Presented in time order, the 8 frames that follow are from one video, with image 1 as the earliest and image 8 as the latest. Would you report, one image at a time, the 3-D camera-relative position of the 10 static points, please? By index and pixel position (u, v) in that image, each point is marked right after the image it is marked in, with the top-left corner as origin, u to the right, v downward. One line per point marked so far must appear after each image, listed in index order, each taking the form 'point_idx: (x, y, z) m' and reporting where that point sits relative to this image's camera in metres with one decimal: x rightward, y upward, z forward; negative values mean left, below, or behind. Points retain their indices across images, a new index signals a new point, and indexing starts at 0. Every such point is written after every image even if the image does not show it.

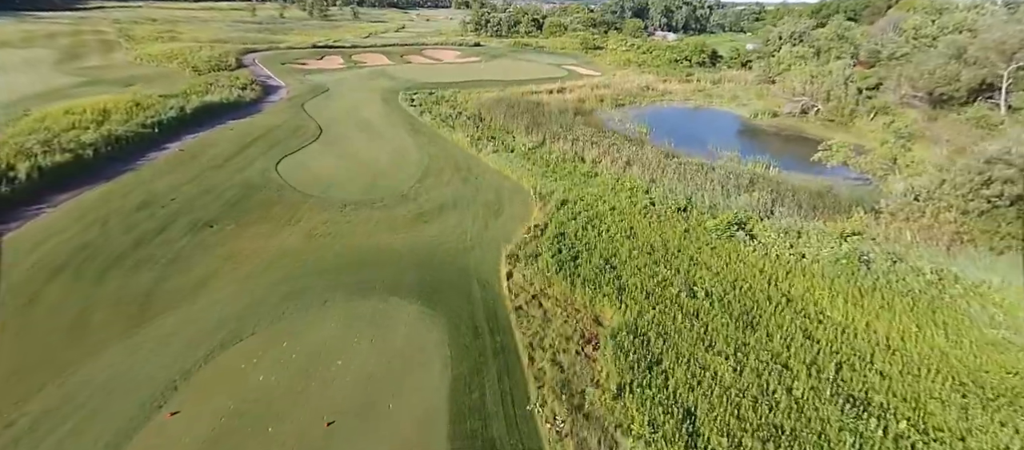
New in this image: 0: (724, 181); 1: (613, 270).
0: (+8.6, +1.8, +18.5) m
1: (+2.6, -1.2, +11.6) m
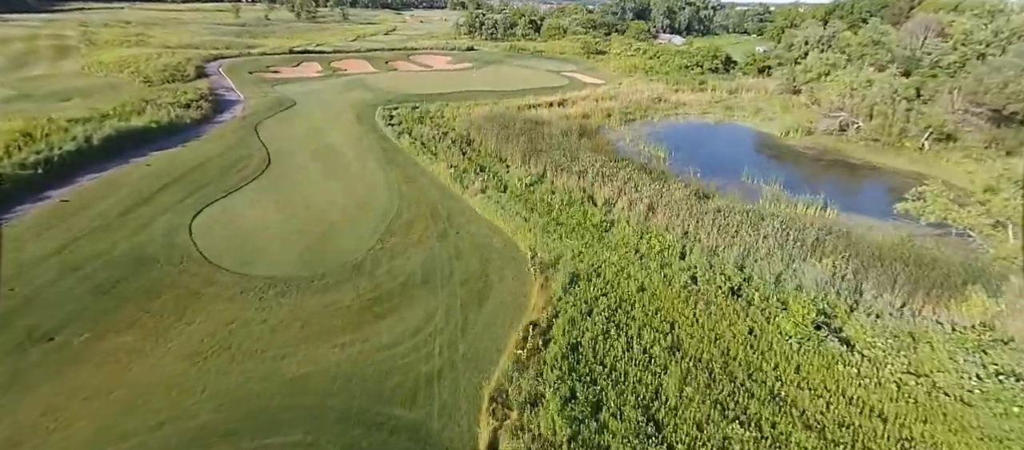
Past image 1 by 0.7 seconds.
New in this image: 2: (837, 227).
0: (+8.3, -0.4, +14.2) m
1: (+2.3, -3.3, +7.2) m
2: (+11.2, 0.0, +15.9) m
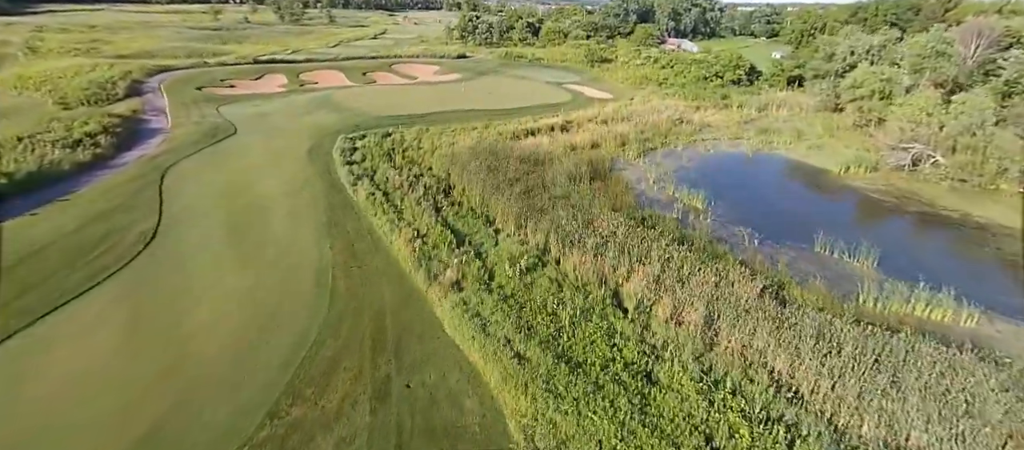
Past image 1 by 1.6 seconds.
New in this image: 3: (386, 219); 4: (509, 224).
0: (+8.0, -3.3, +8.5) m
1: (+2.1, -6.3, +1.5) m
2: (+10.9, -3.0, +10.2) m
3: (-4.3, +0.2, +15.6) m
4: (-0.1, 0.0, +15.7) m
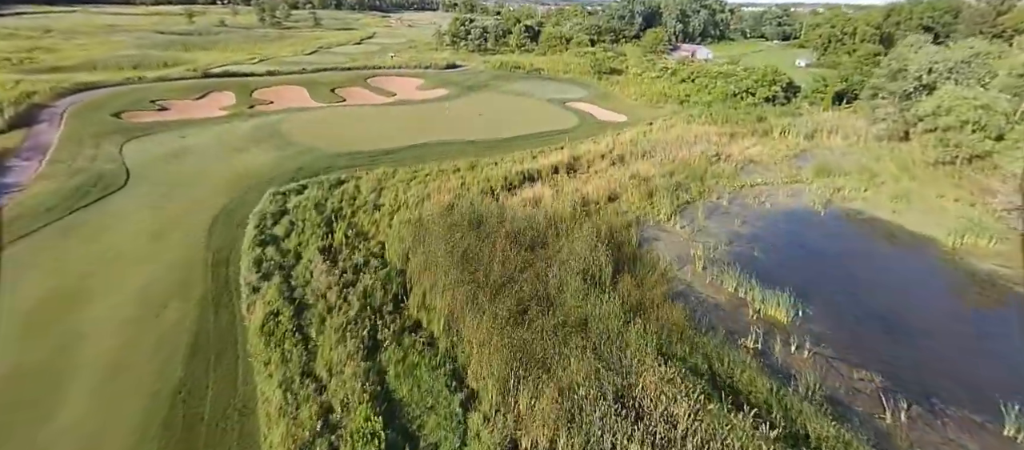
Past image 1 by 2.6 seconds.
0: (+7.6, -6.7, +2.1) m
1: (+1.7, -9.6, -4.9) m
2: (+10.5, -6.3, +3.7) m
3: (-4.7, -3.2, +9.1) m
4: (-0.5, -3.3, +9.2) m
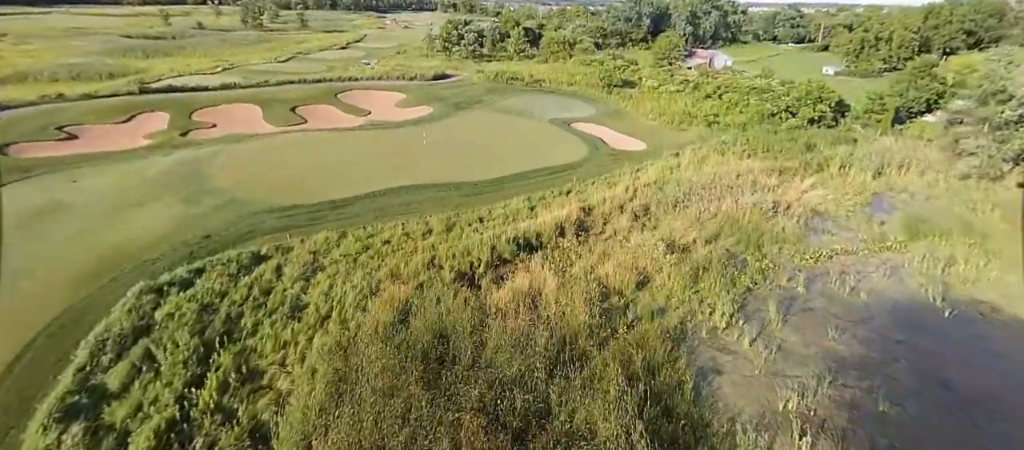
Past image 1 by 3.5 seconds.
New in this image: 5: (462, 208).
0: (+7.2, -9.7, -3.9) m
1: (+1.2, -12.6, -10.8) m
2: (+10.1, -9.3, -2.2) m
3: (-5.2, -6.2, +3.2) m
4: (-0.9, -6.3, +3.3) m
5: (-2.0, +0.8, +18.7) m
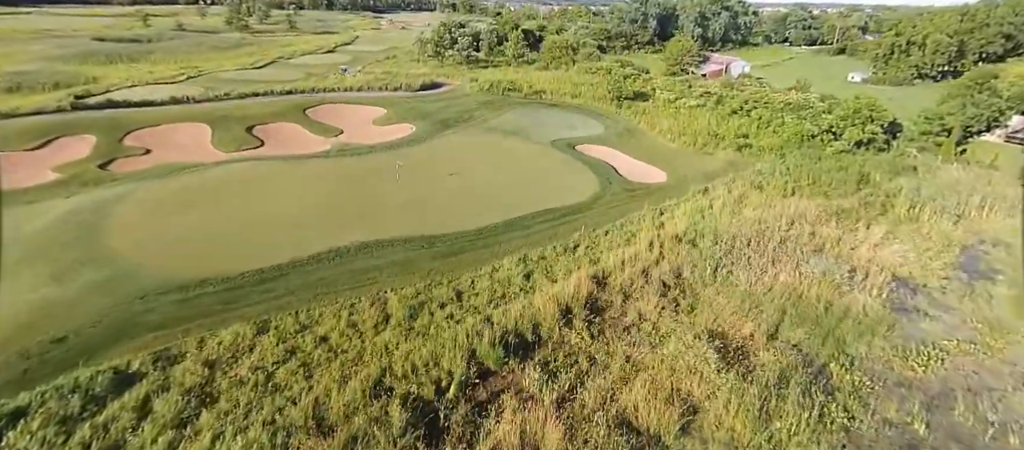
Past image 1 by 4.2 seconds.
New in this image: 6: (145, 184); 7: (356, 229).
0: (+6.8, -12.0, -8.5) m
1: (+0.8, -14.9, -15.4) m
2: (+9.7, -11.6, -6.8) m
3: (-5.5, -8.4, -1.3) m
4: (-1.3, -8.6, -1.2) m
5: (-2.4, -1.5, +14.1) m
6: (-15.4, +1.9, +19.2) m
7: (-5.8, 0.0, +16.4) m
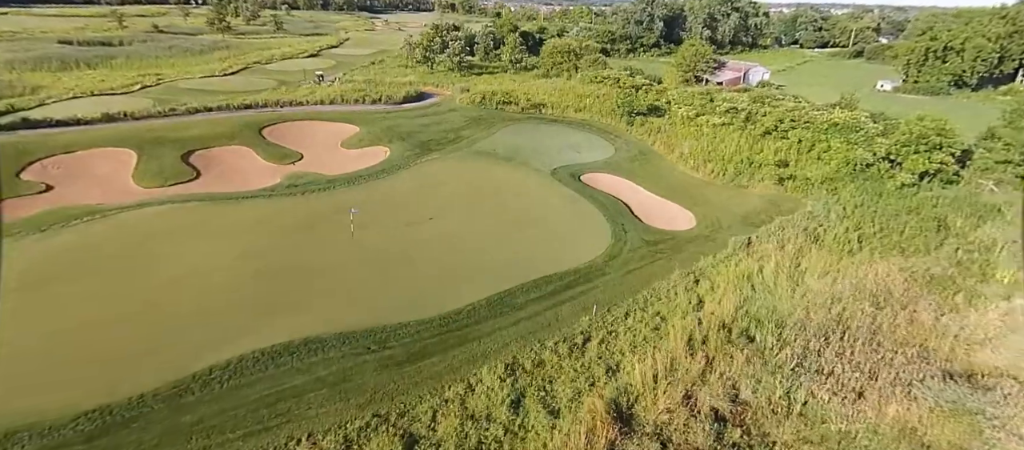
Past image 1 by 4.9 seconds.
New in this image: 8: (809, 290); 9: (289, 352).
0: (+6.3, -14.2, -13.1) m
1: (+0.3, -17.1, -20.0) m
2: (+9.2, -13.9, -11.4) m
3: (-6.0, -10.6, -5.9) m
4: (-1.7, -10.8, -5.8) m
5: (-2.8, -3.7, +9.5) m
6: (-15.8, -0.3, +14.6) m
7: (-6.1, -2.3, +11.8) m
8: (+8.9, -1.8, +13.6) m
9: (-5.1, -2.9, +10.6) m
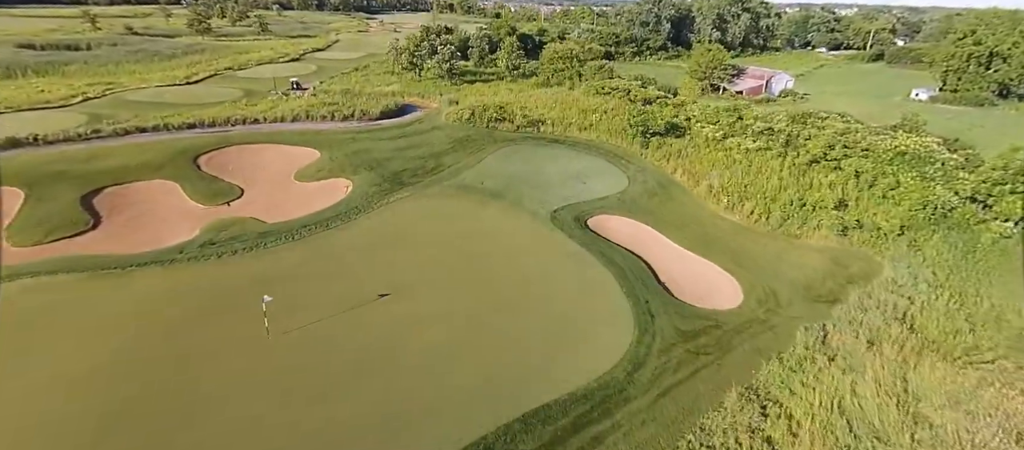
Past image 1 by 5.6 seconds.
0: (+5.8, -16.4, -17.6) m
1: (-0.2, -19.3, -24.6) m
2: (+8.7, -16.1, -16.0) m
3: (-6.4, -12.8, -10.5) m
4: (-2.2, -13.0, -10.4) m
5: (-3.2, -5.9, +5.0) m
6: (-16.2, -2.5, +10.1) m
7: (-6.6, -4.5, +7.3) m
8: (+8.5, -4.1, +9.0) m
9: (-5.5, -5.1, +6.0) m
